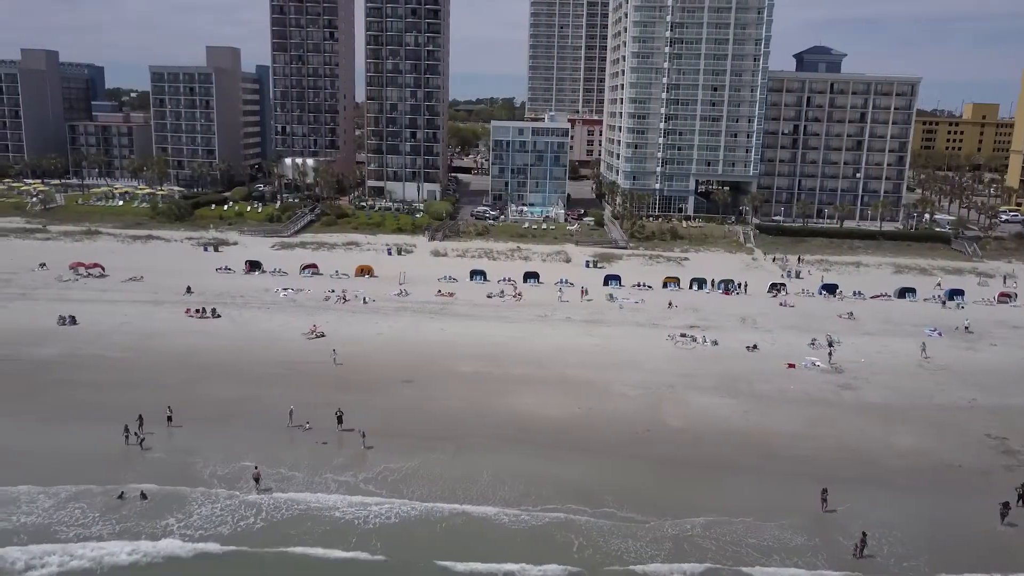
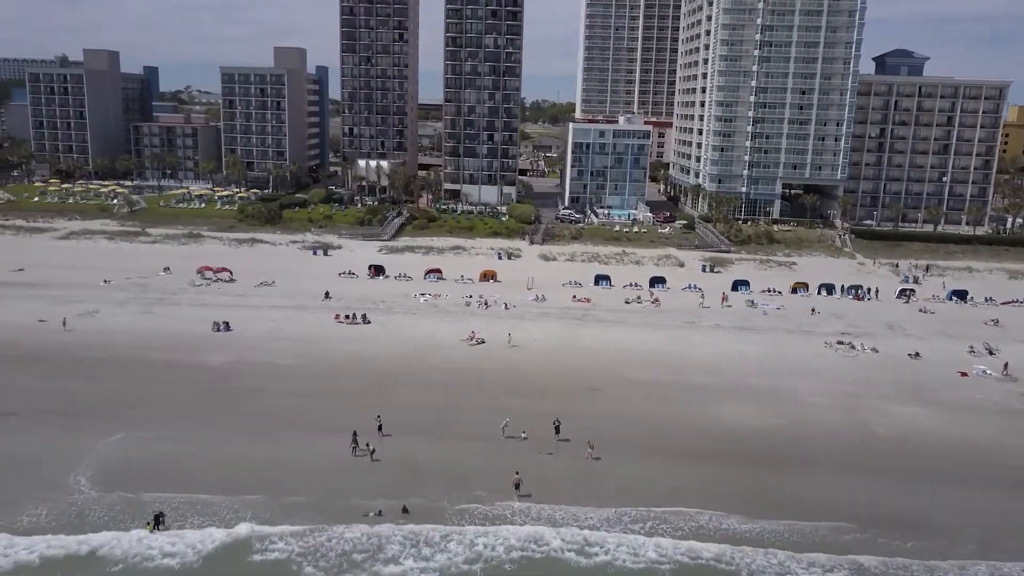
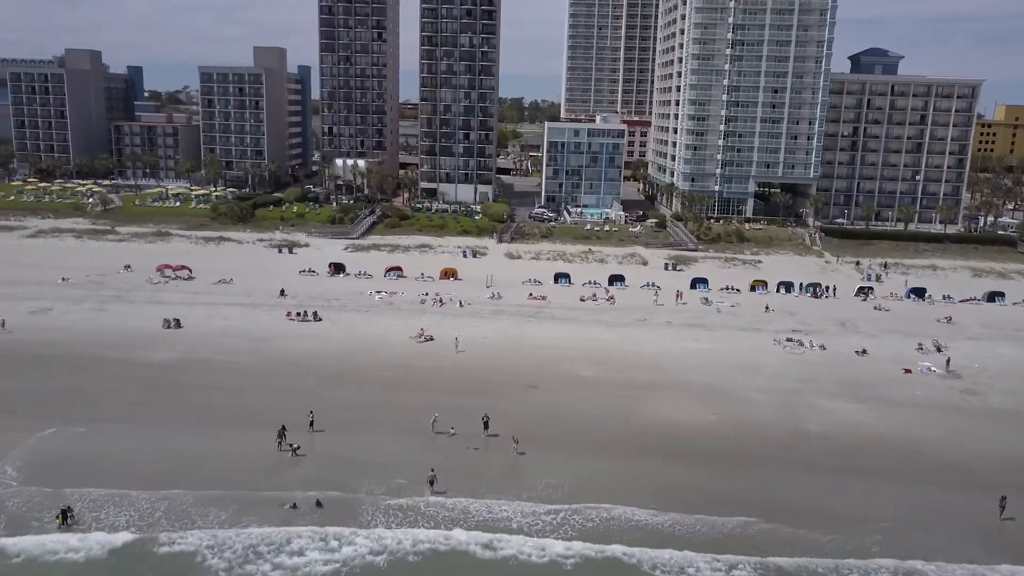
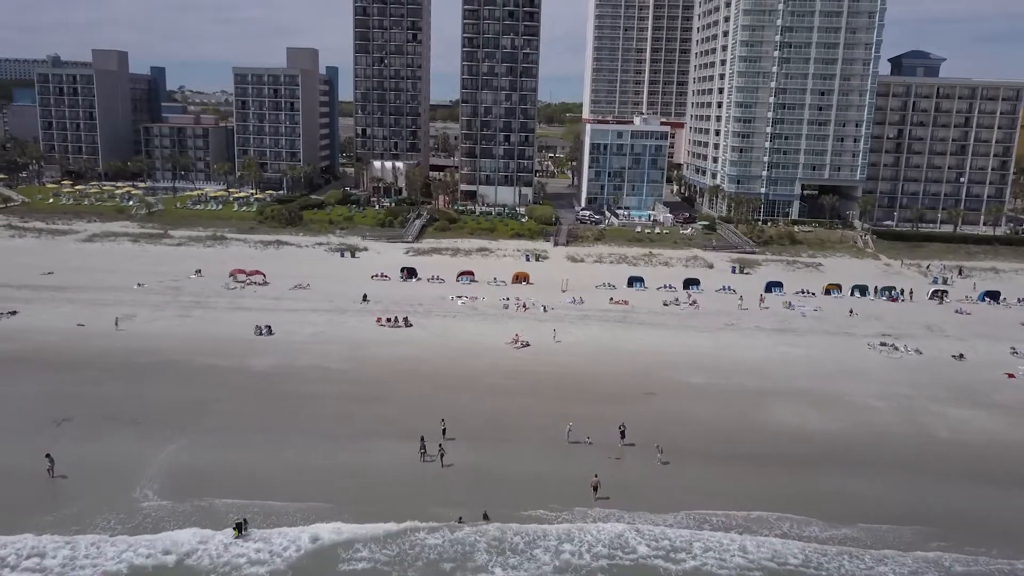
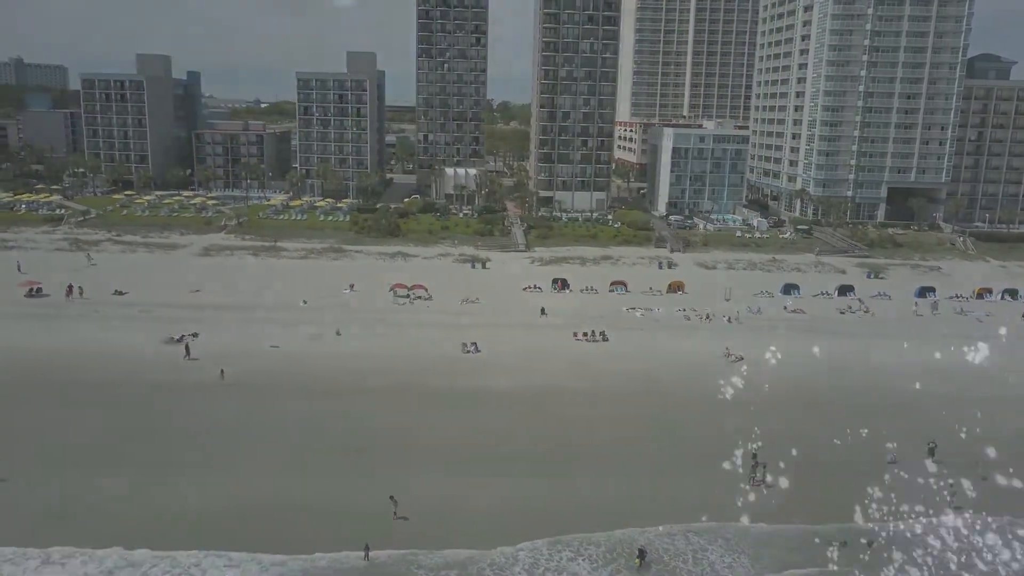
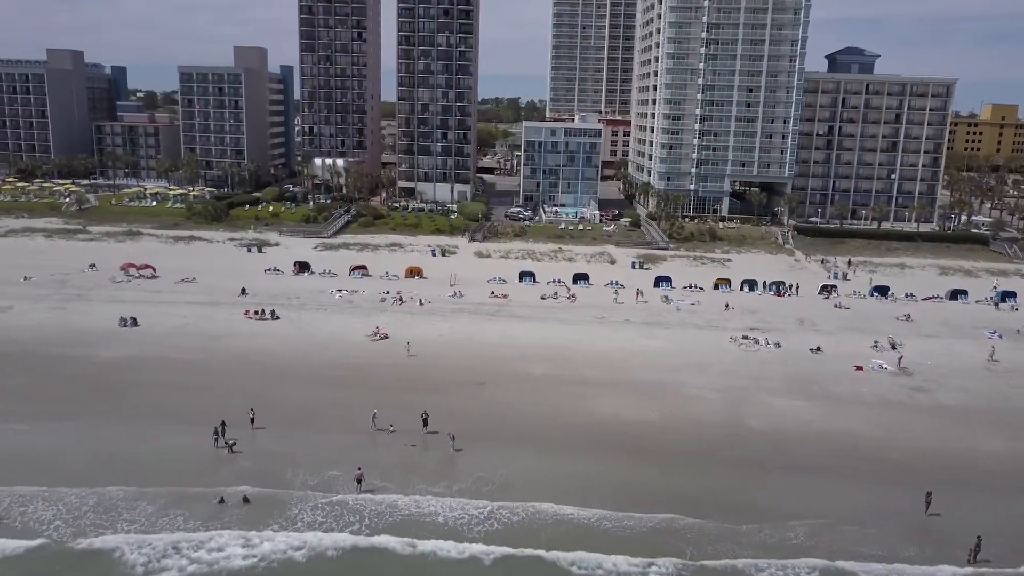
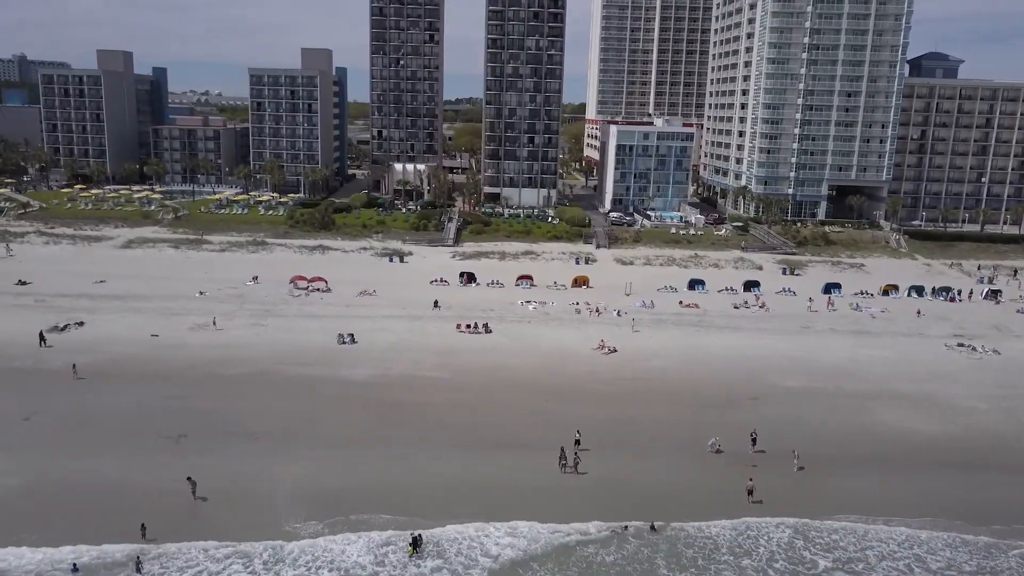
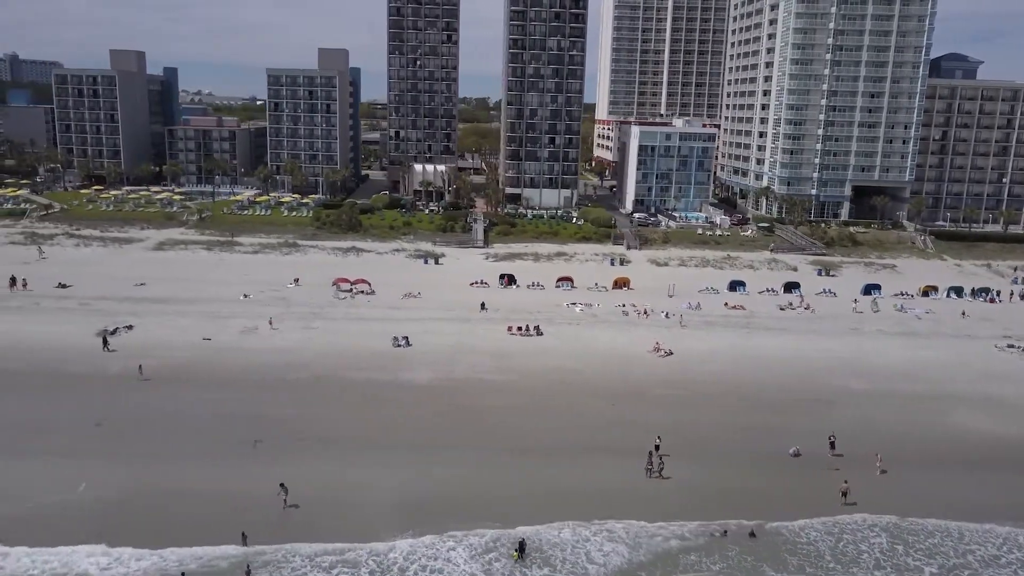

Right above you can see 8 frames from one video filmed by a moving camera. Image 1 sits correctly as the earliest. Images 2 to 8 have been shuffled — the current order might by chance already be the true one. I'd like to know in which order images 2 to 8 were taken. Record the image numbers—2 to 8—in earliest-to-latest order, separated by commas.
6, 3, 2, 4, 7, 8, 5
